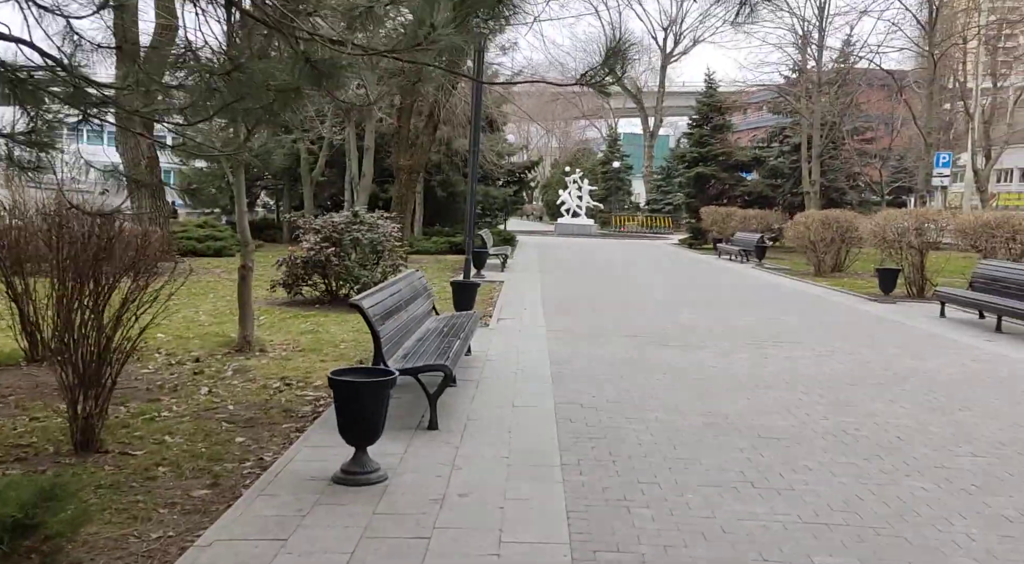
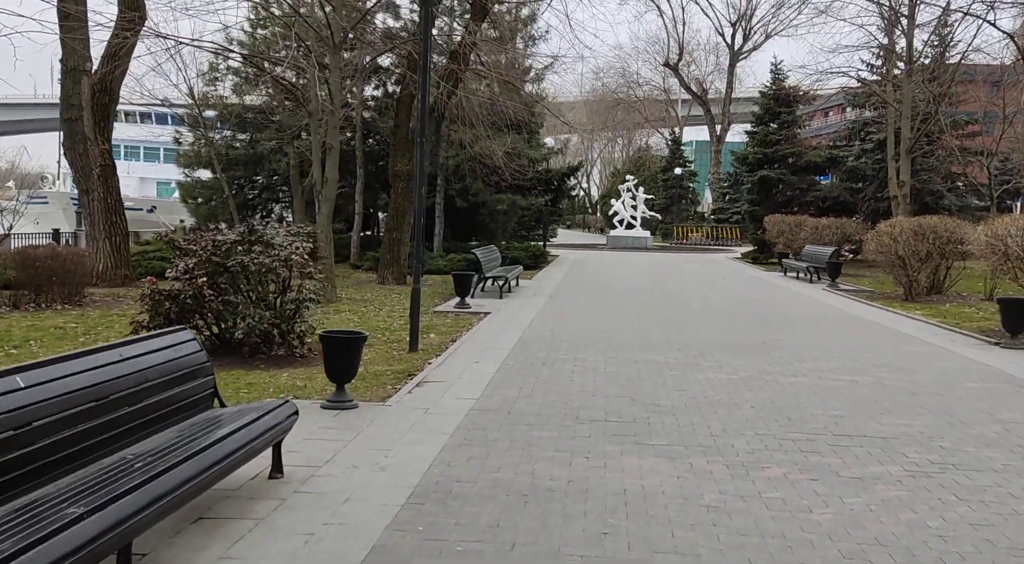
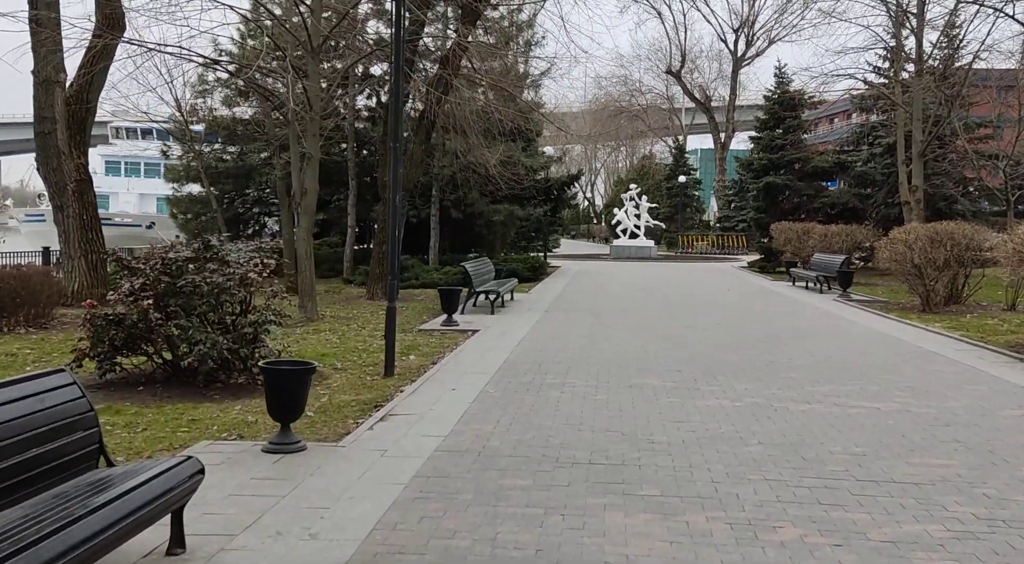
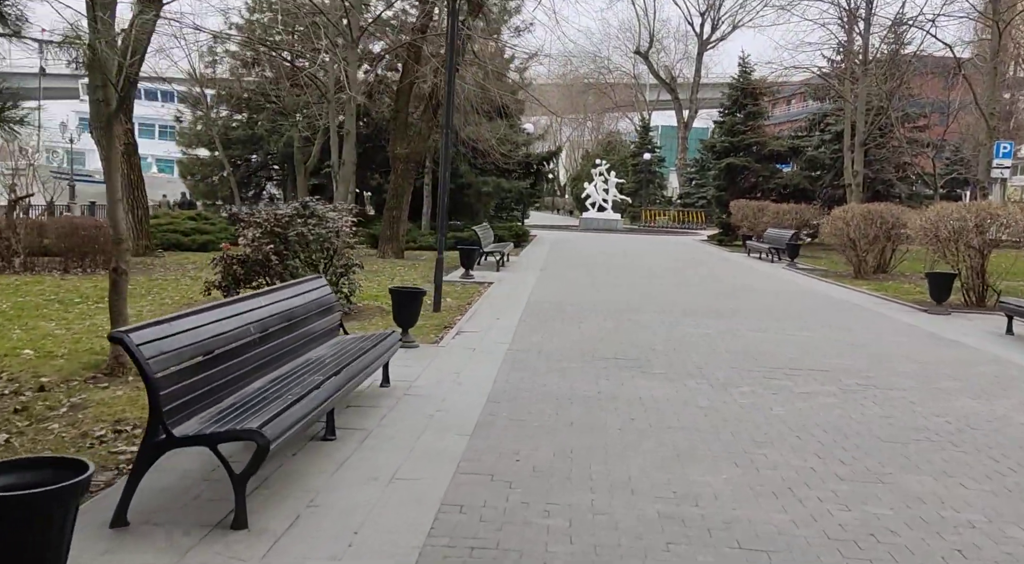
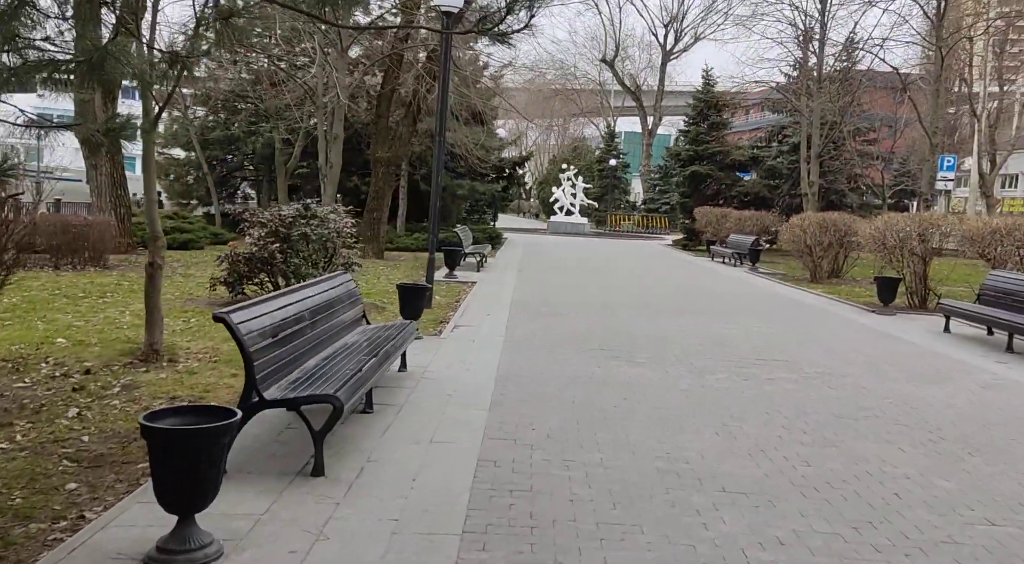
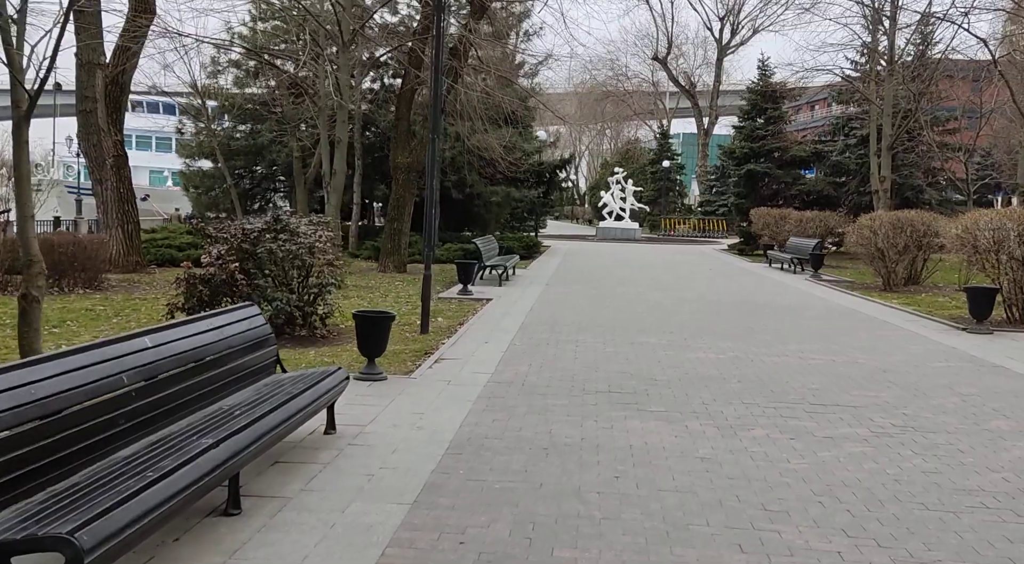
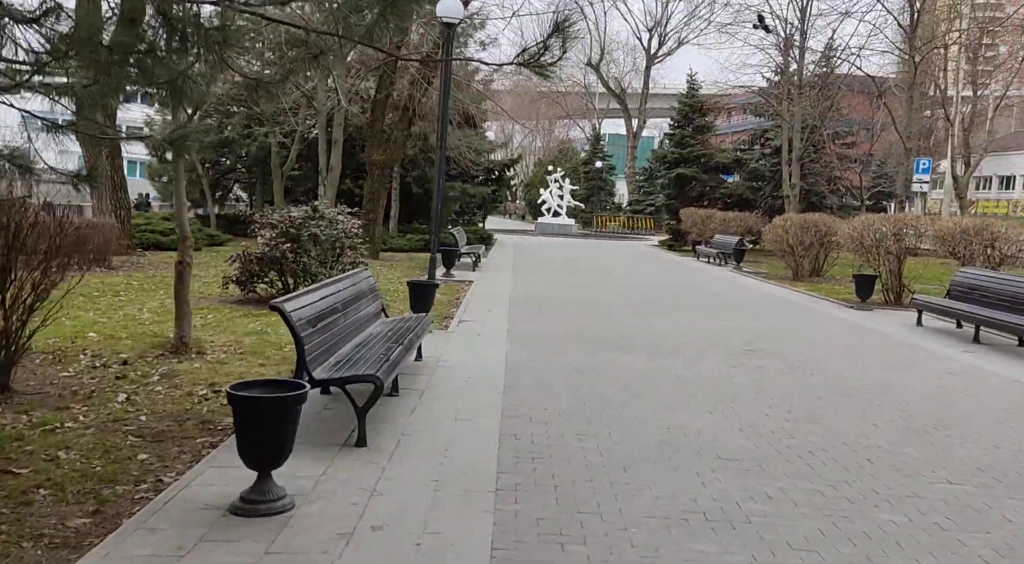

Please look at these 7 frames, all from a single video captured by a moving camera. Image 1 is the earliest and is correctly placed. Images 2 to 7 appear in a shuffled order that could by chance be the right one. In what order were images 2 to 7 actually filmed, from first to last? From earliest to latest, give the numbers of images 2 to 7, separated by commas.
7, 5, 4, 6, 2, 3
